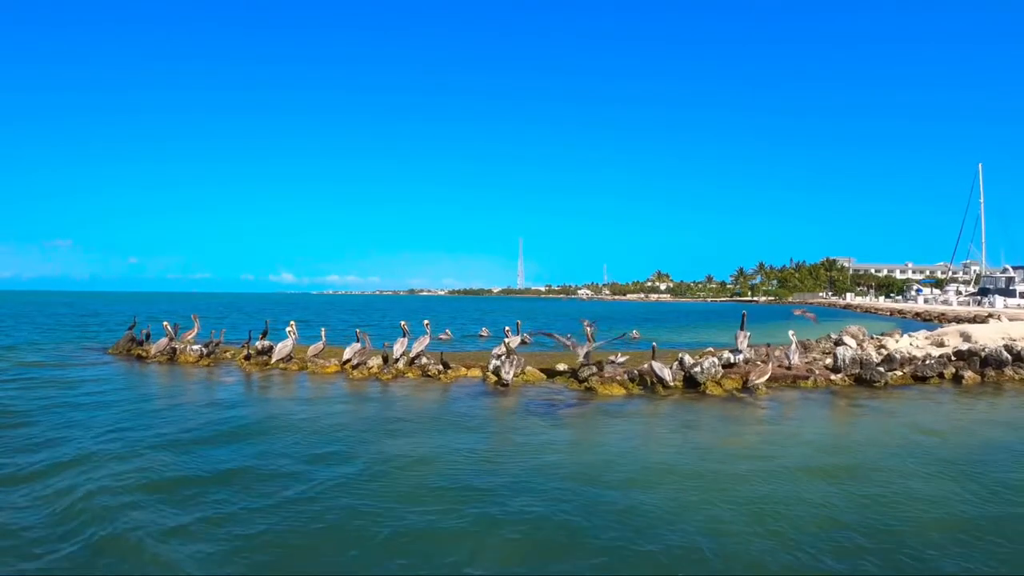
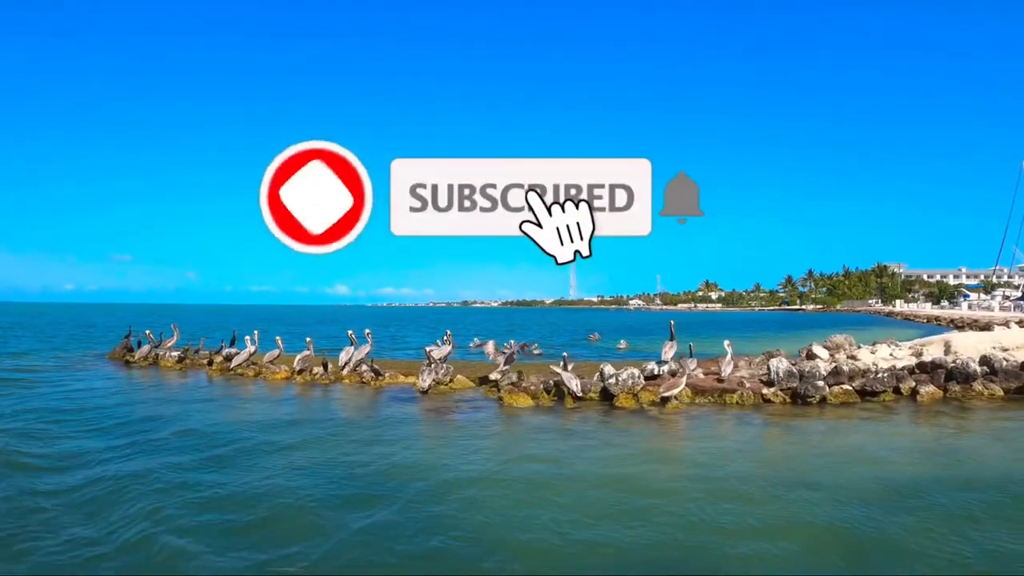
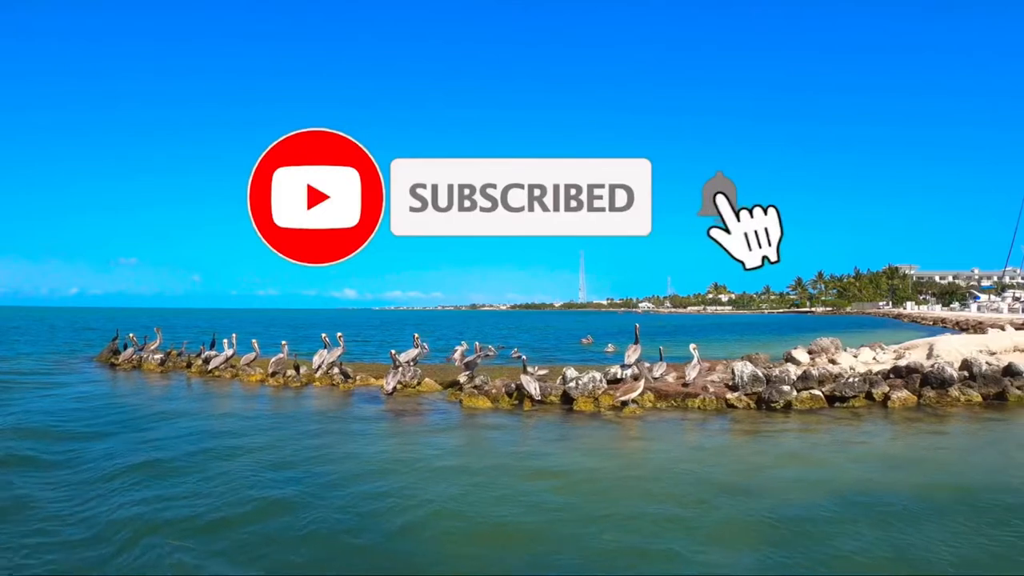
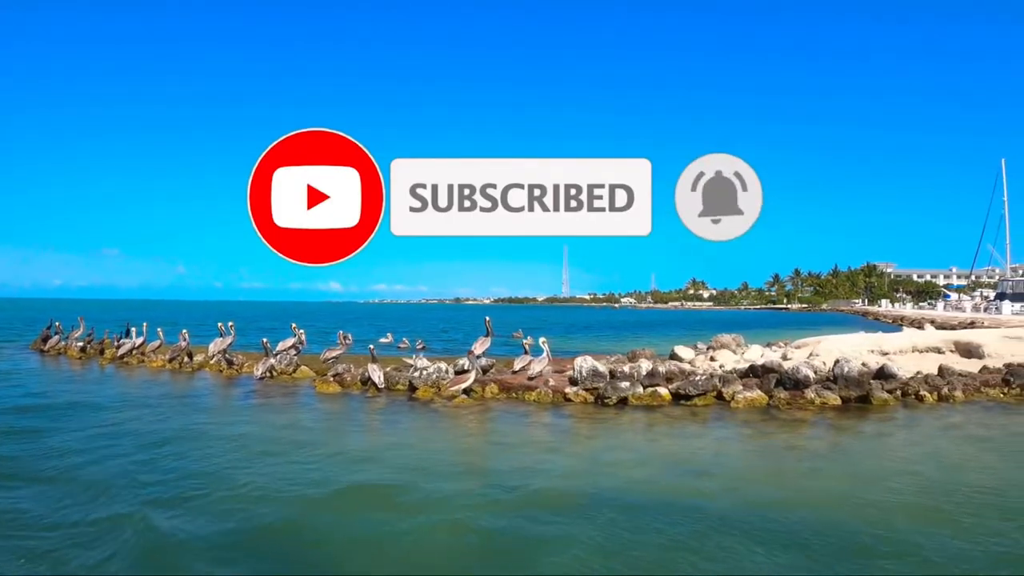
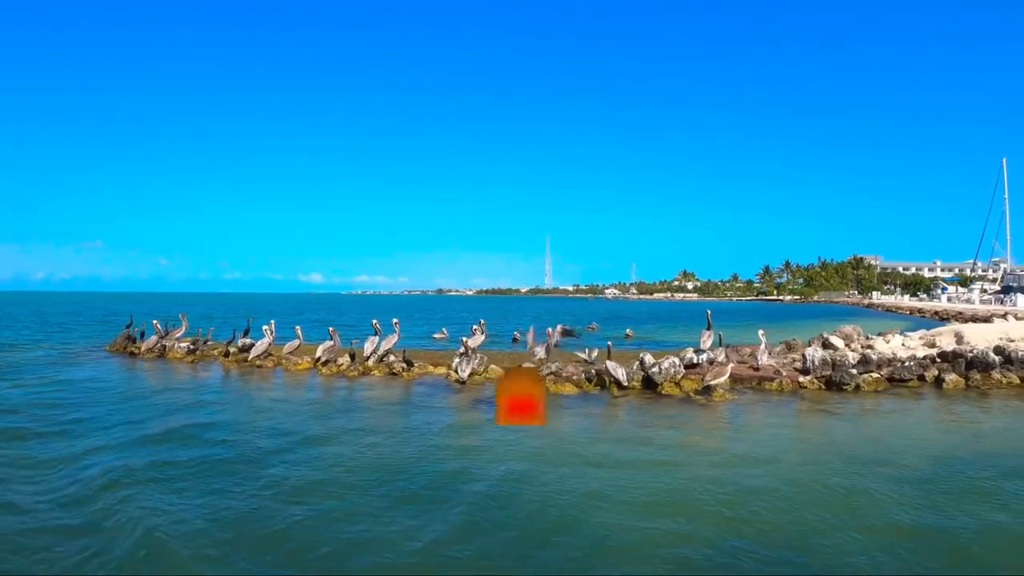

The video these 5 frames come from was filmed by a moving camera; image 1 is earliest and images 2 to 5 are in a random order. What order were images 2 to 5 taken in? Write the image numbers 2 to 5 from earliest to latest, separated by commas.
5, 2, 3, 4
